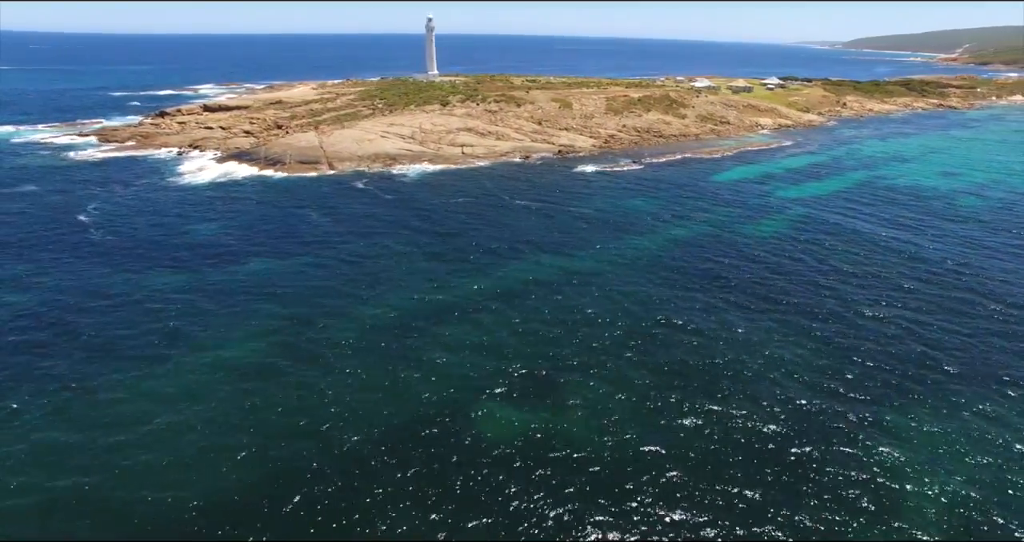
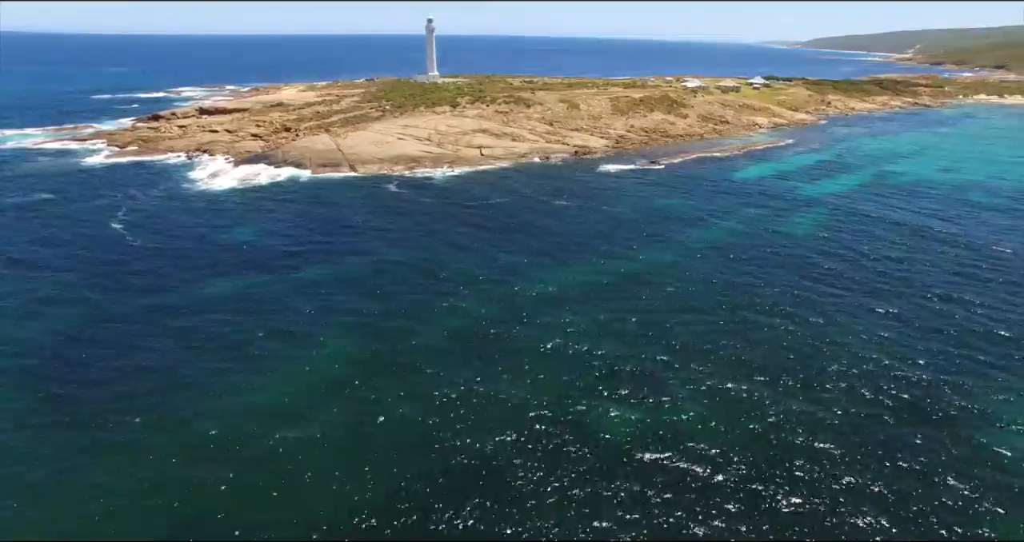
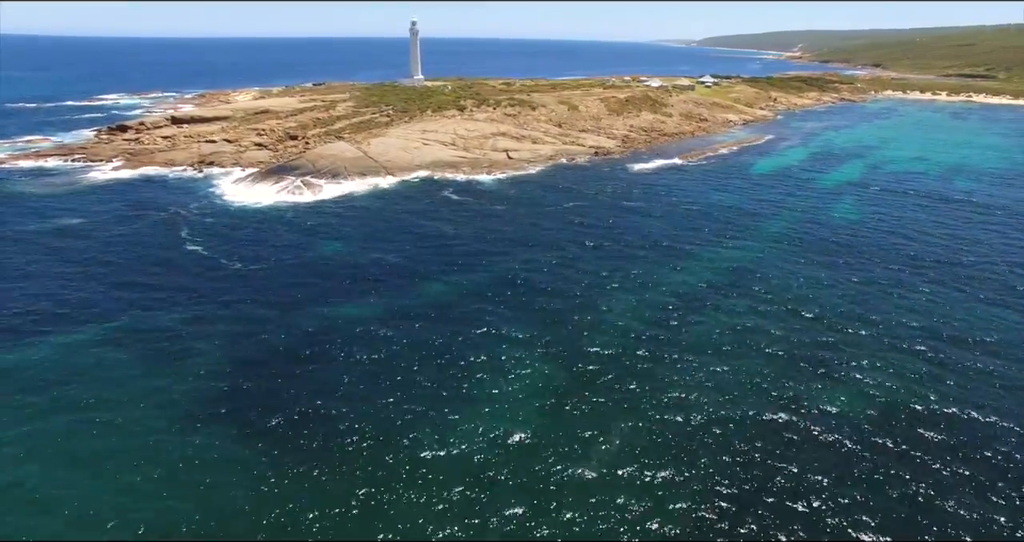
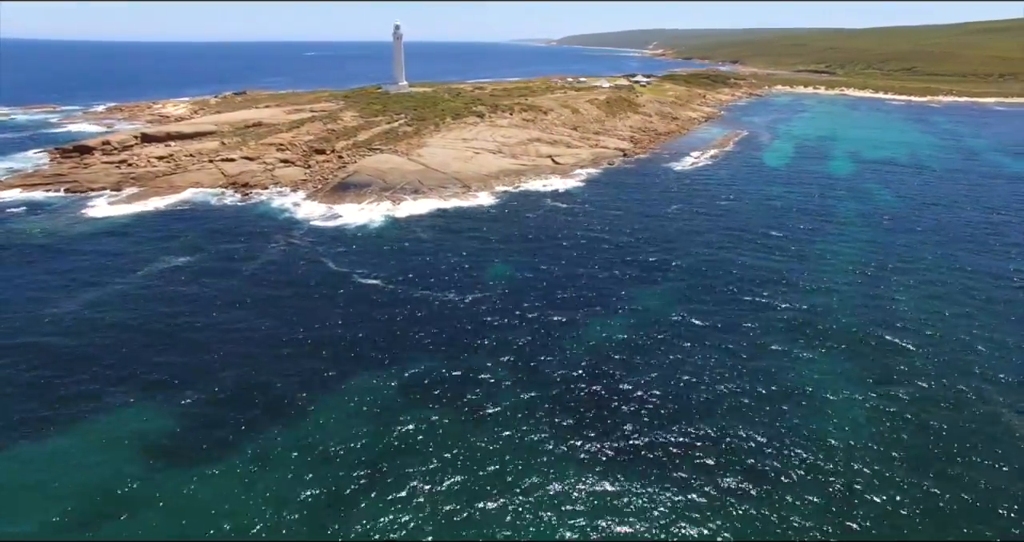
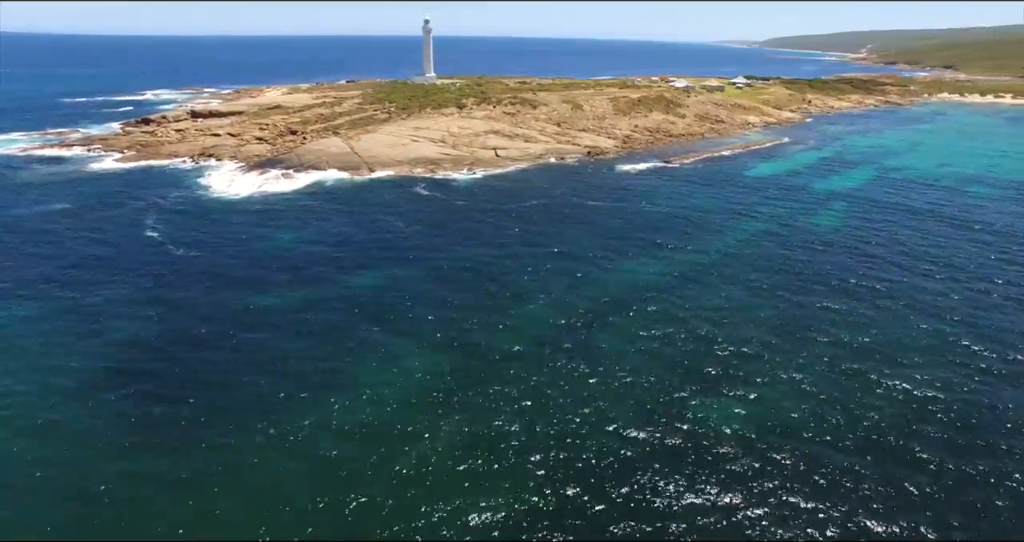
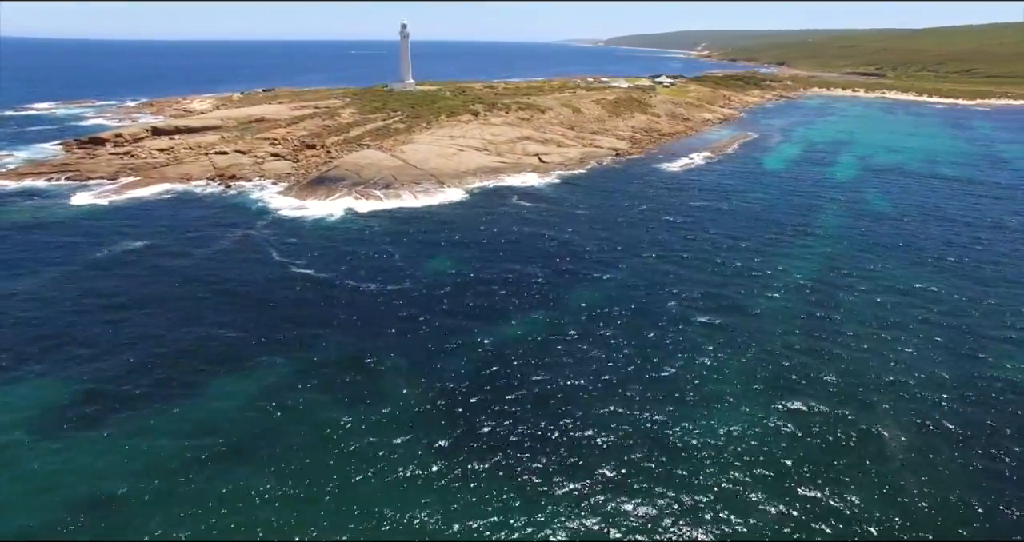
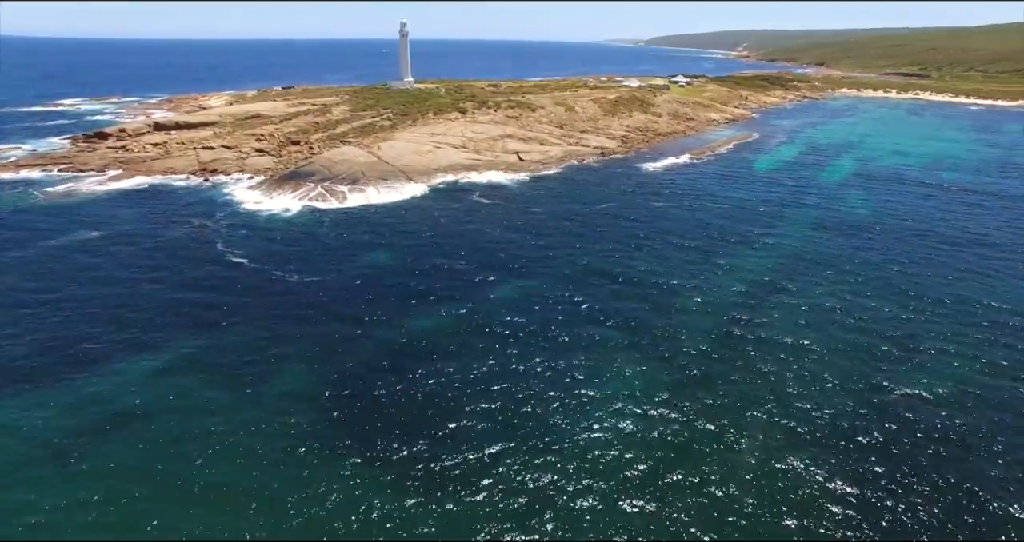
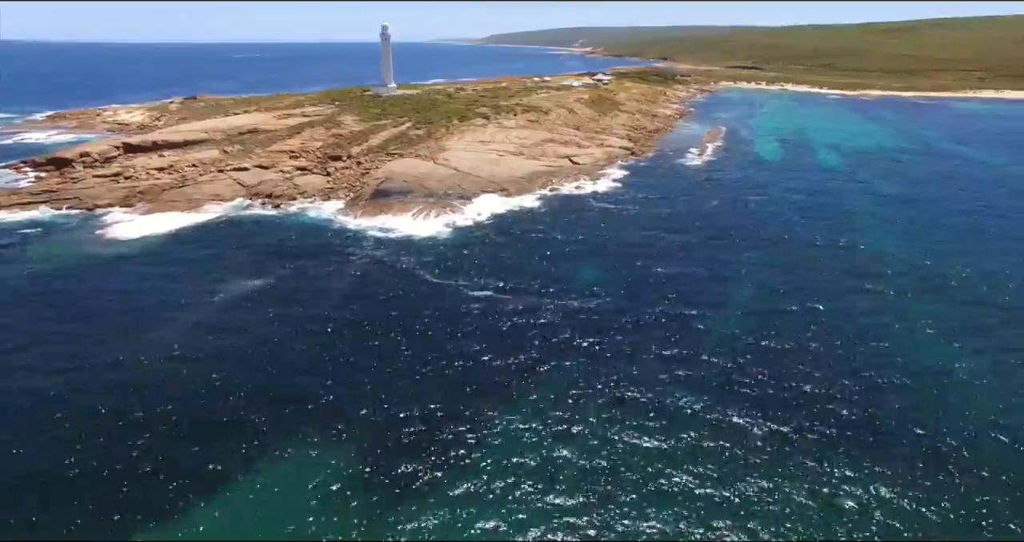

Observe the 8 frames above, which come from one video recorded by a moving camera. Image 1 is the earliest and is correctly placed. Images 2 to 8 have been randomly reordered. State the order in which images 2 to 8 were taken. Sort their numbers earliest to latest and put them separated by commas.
2, 5, 3, 7, 6, 4, 8
